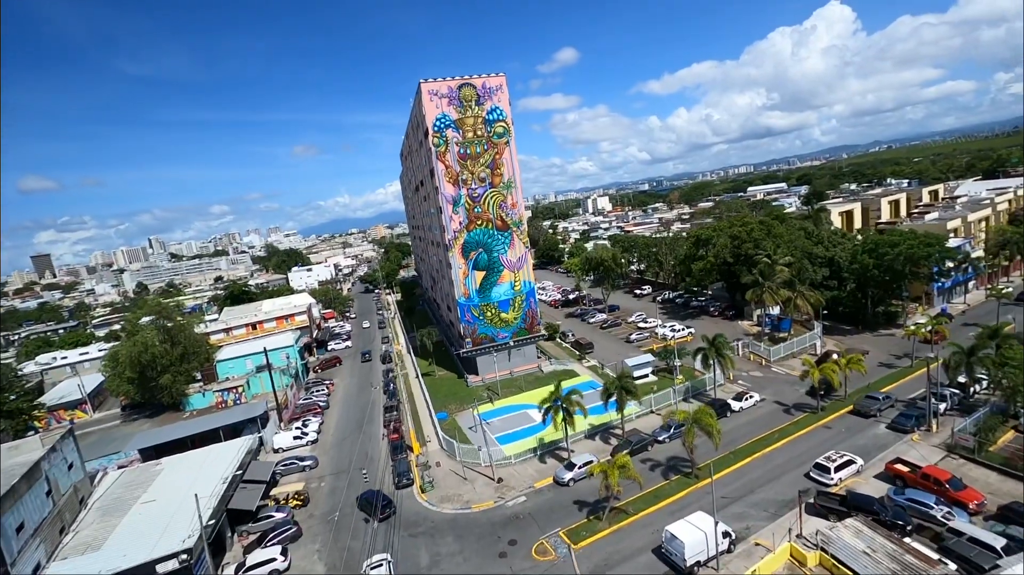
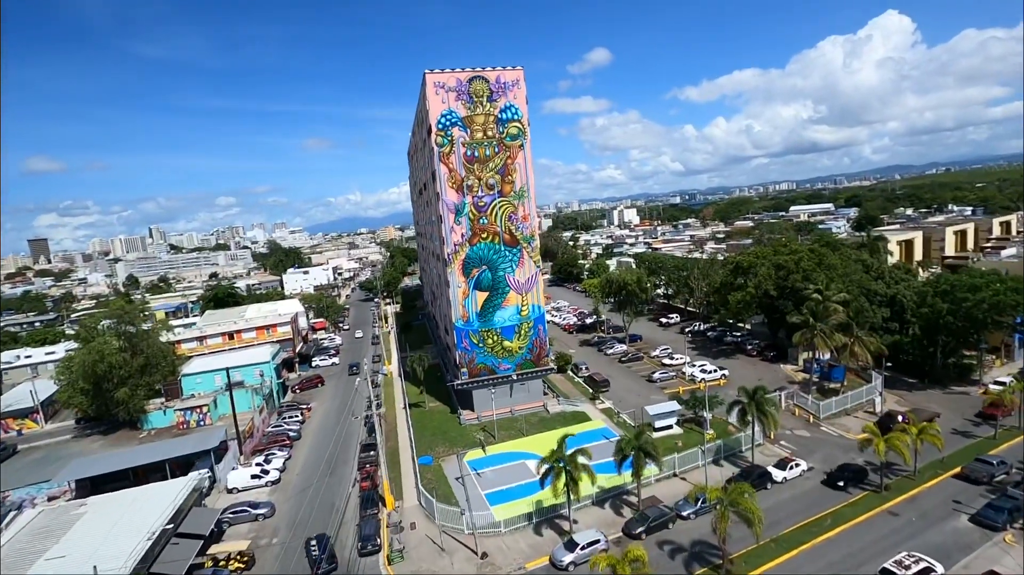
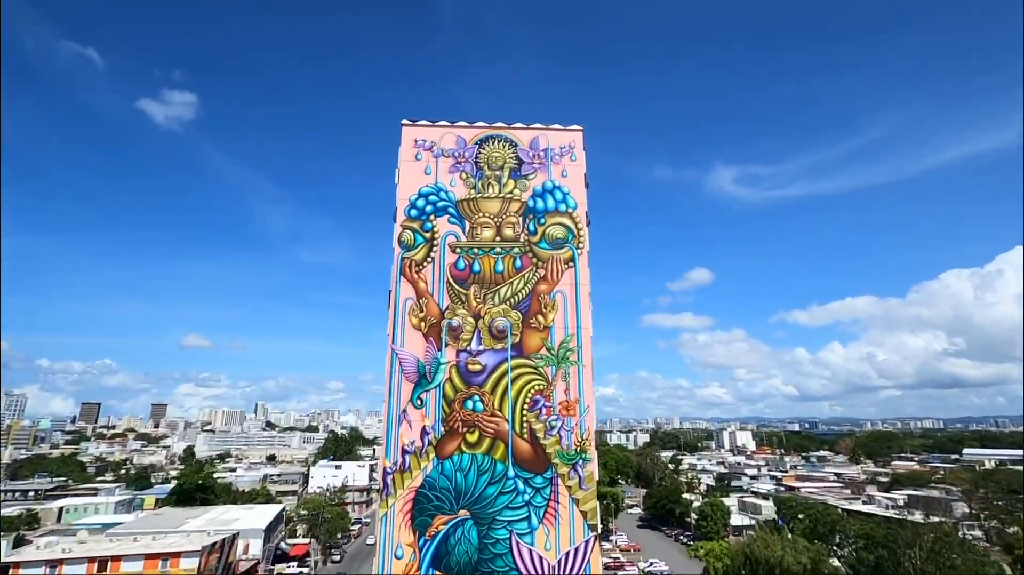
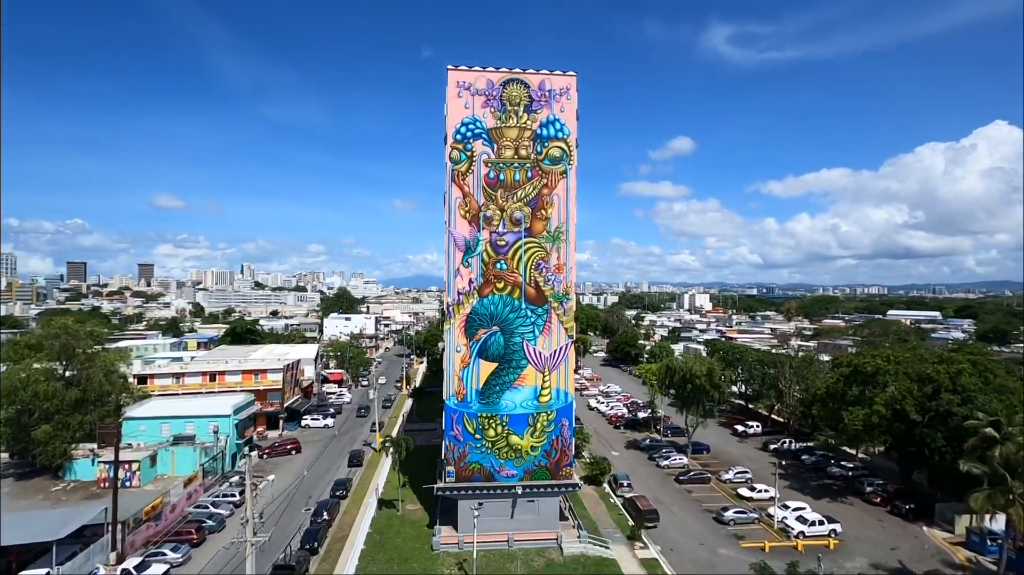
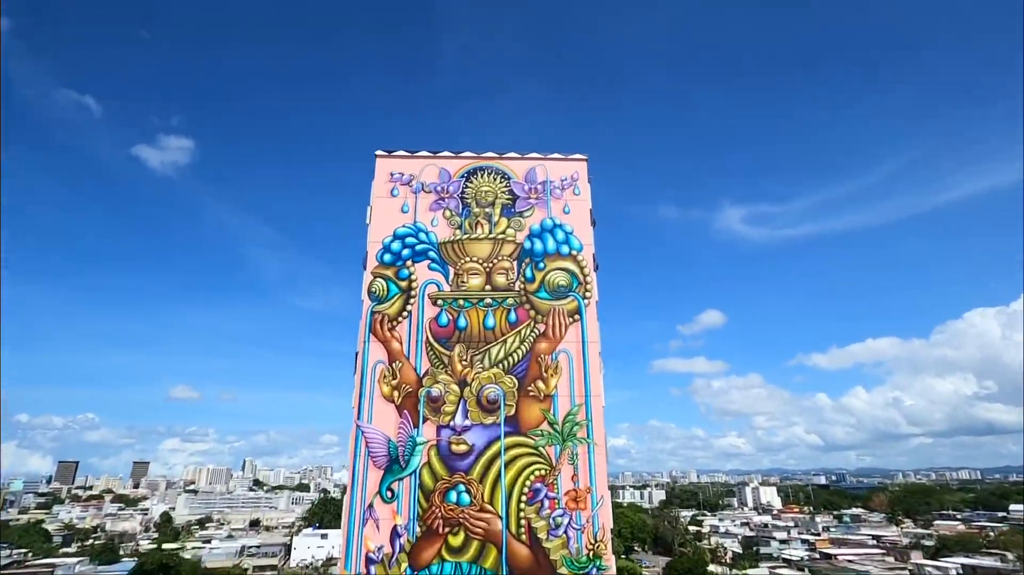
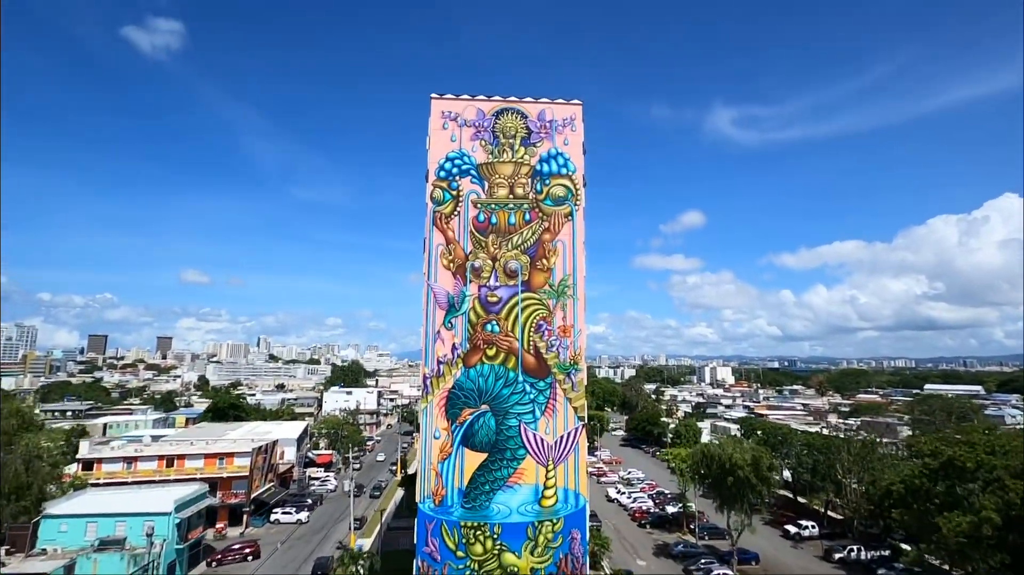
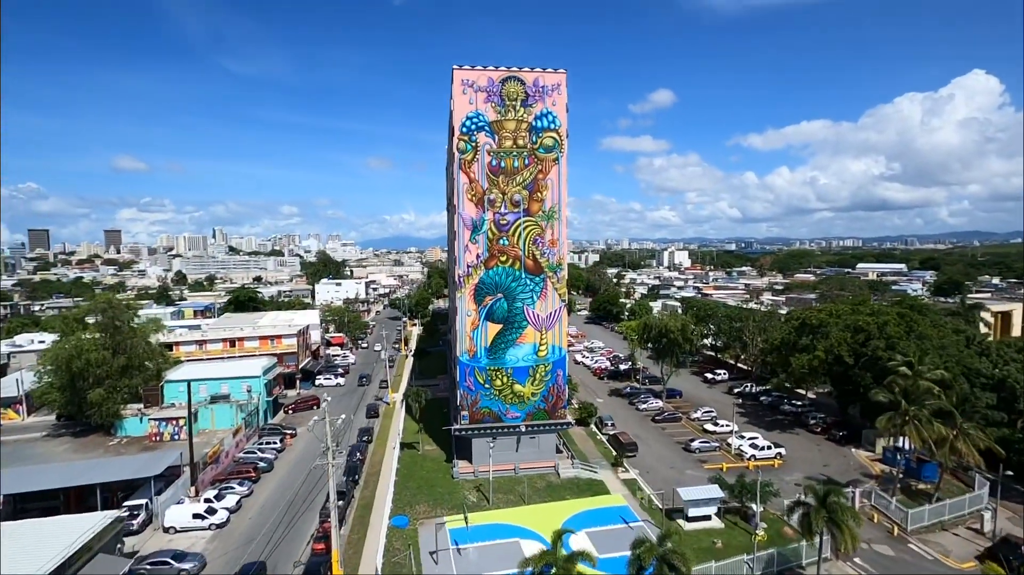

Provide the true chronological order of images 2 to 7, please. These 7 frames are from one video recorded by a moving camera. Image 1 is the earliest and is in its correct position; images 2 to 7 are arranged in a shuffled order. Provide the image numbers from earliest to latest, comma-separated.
2, 7, 4, 6, 3, 5
